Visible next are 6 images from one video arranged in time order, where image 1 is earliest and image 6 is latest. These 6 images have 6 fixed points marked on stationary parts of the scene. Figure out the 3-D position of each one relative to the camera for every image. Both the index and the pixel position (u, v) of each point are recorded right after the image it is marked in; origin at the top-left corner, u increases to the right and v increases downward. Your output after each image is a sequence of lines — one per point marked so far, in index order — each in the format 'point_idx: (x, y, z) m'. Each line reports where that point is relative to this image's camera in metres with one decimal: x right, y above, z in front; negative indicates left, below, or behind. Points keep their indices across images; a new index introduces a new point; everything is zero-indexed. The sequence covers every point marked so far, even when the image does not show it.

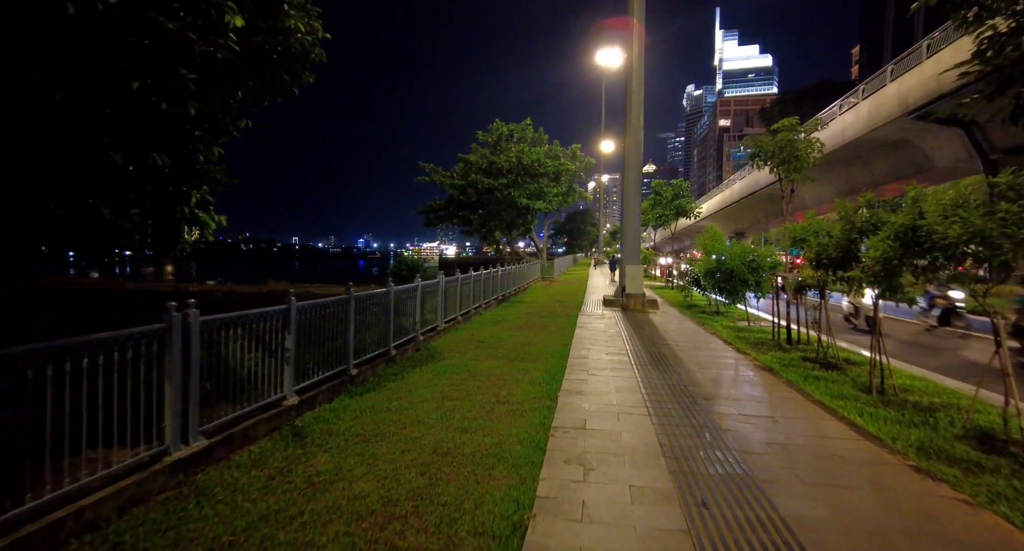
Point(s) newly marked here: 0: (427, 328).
0: (-2.0, -1.2, +10.6) m
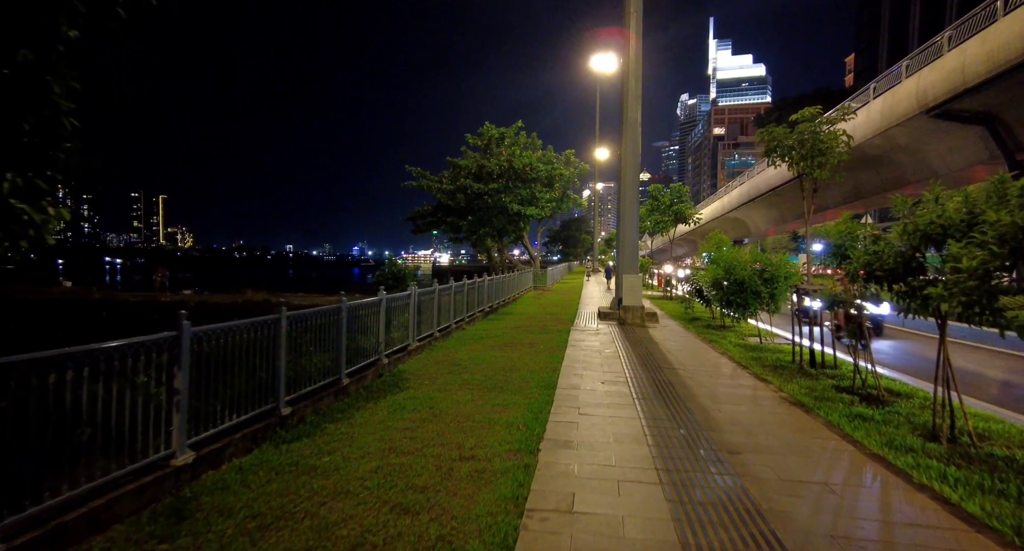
0: (-2.3, -1.4, +9.2) m
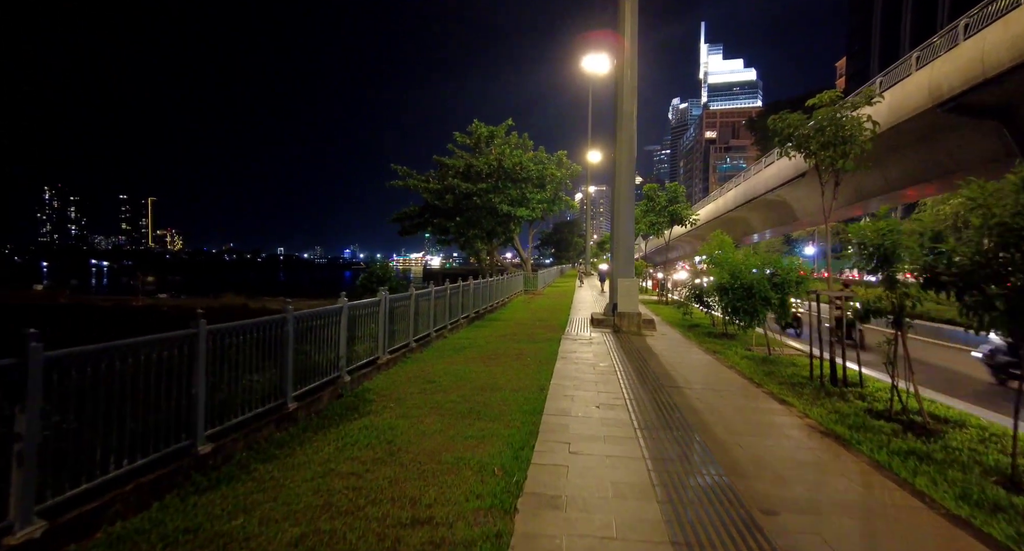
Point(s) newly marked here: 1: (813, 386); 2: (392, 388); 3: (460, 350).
0: (-2.6, -1.5, +8.0) m
1: (+4.5, -1.7, +7.2) m
2: (-1.9, -1.8, +7.7) m
3: (-1.2, -1.7, +11.0) m
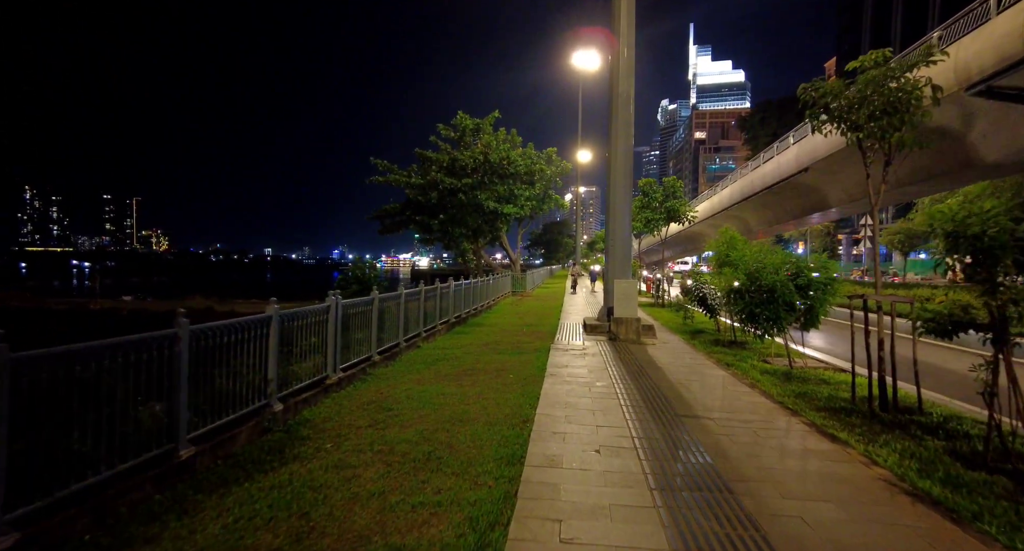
0: (-2.9, -1.5, +6.5) m
1: (+4.2, -1.7, +5.8) m
2: (-2.2, -1.8, +6.1) m
3: (-1.6, -1.7, +9.4) m
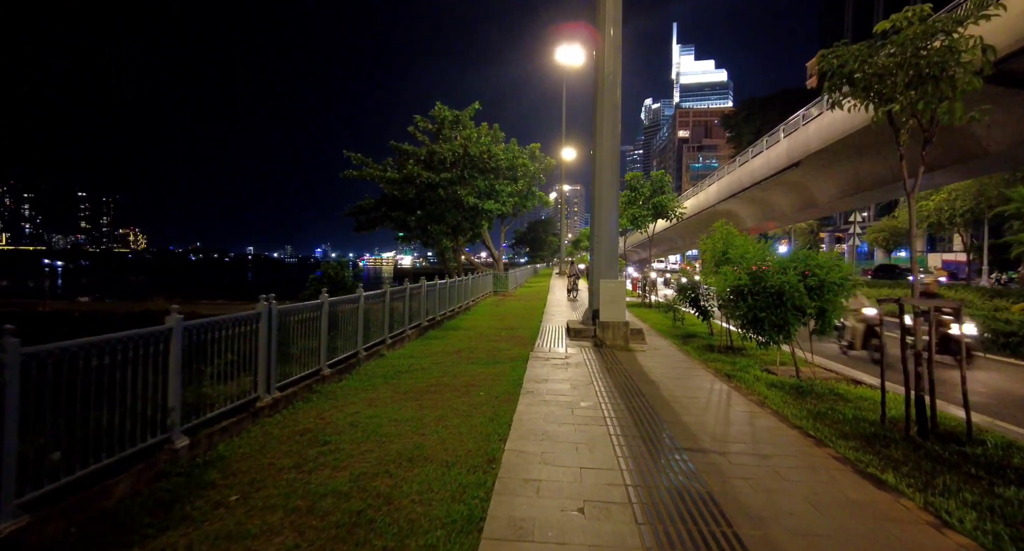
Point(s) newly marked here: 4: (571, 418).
0: (-3.3, -1.5, +5.2) m
1: (+3.9, -1.7, +4.8) m
2: (-2.6, -1.8, +4.9) m
3: (-2.1, -1.7, +8.2) m
4: (+0.7, -1.7, +5.6) m
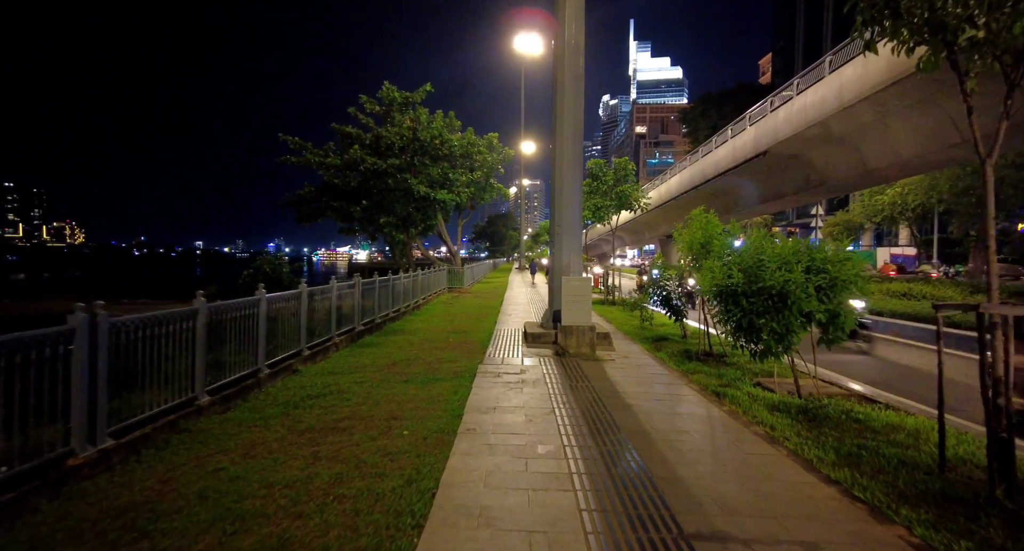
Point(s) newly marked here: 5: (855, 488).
0: (-3.9, -1.5, +3.3) m
1: (+3.3, -1.6, +3.4) m
2: (-3.1, -1.8, +3.0) m
3: (-2.9, -1.7, +6.4) m
4: (+0.1, -1.7, +4.0) m
5: (+2.7, -1.7, +3.7) m
